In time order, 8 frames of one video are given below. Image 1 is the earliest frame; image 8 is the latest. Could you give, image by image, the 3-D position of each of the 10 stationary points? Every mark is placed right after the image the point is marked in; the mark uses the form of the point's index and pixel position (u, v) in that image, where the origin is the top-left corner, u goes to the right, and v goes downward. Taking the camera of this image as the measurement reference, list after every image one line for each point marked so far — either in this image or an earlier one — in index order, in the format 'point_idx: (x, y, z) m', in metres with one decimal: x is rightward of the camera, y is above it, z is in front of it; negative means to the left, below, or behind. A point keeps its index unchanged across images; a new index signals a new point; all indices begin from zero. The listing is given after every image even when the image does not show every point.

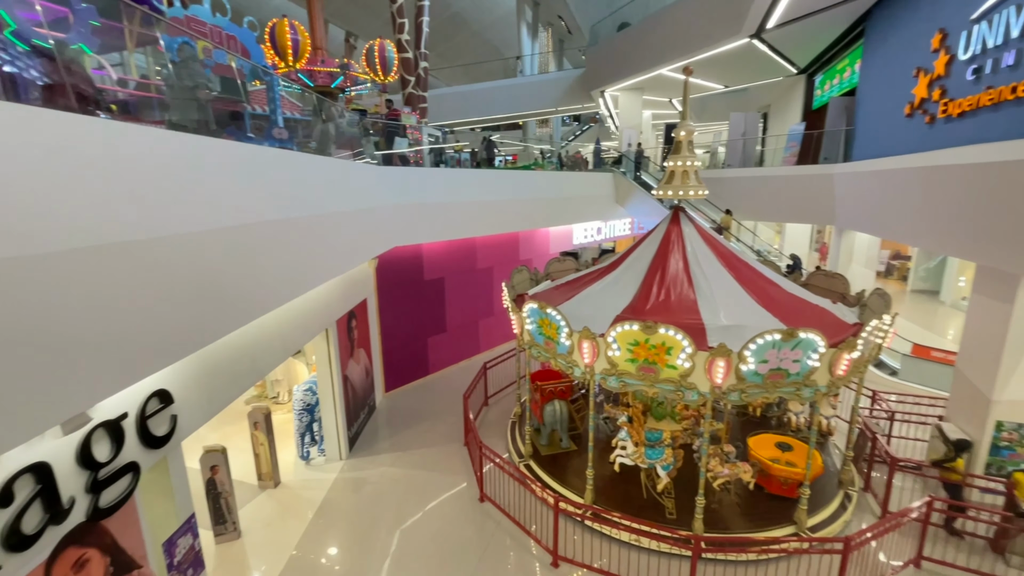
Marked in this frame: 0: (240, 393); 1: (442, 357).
0: (-2.6, -1.0, +4.4) m
1: (-1.6, -1.6, +10.4) m
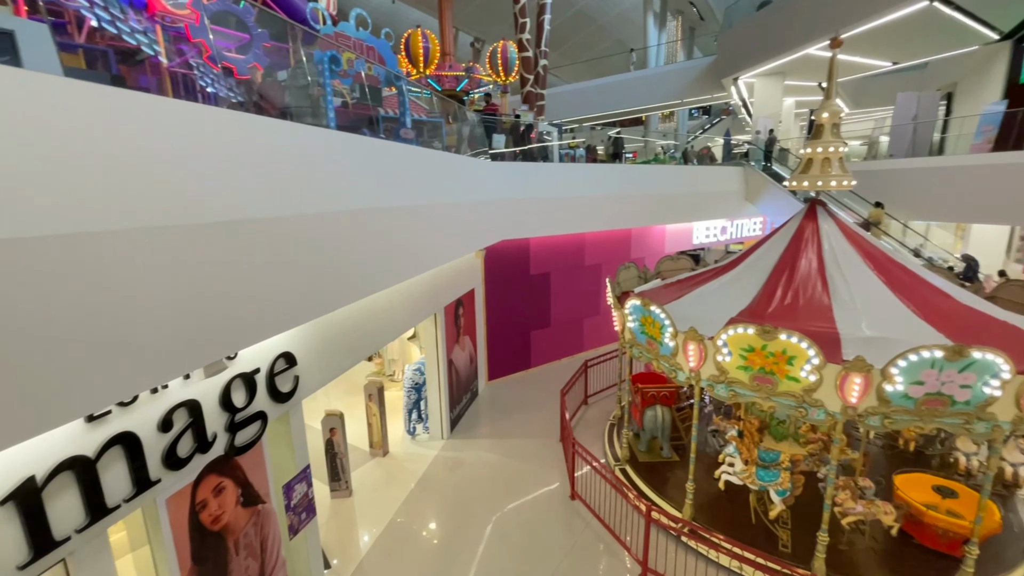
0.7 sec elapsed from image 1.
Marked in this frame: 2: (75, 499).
0: (-1.7, -0.8, +4.8) m
1: (+0.8, -1.4, +10.4) m
2: (-2.3, -1.1, +2.4) m
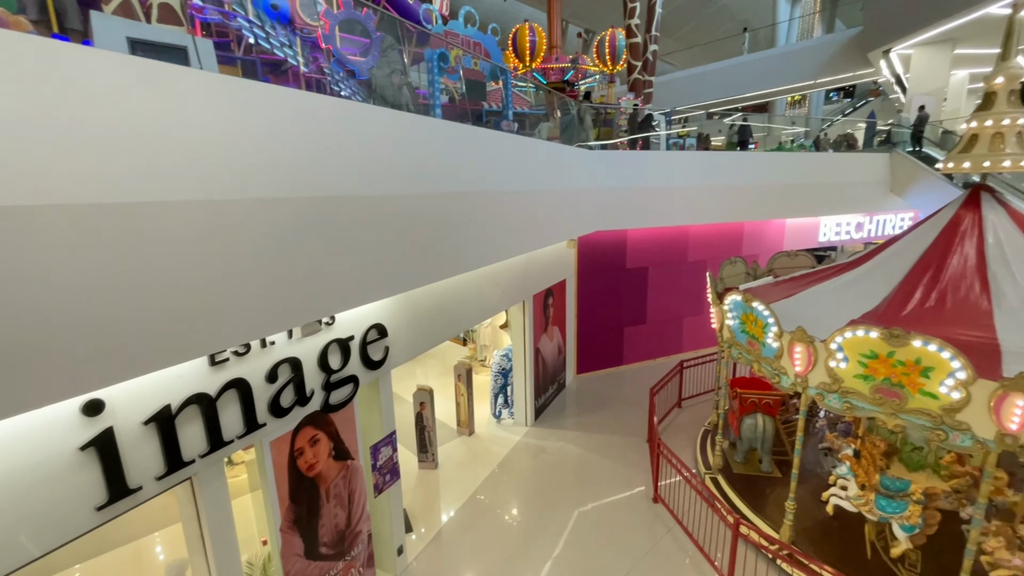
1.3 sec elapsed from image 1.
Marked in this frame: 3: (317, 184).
0: (-0.8, -0.6, +5.1) m
1: (+2.8, -1.3, +10.0) m
2: (-1.9, -0.9, +2.8) m
3: (-1.2, +0.6, +2.8) m
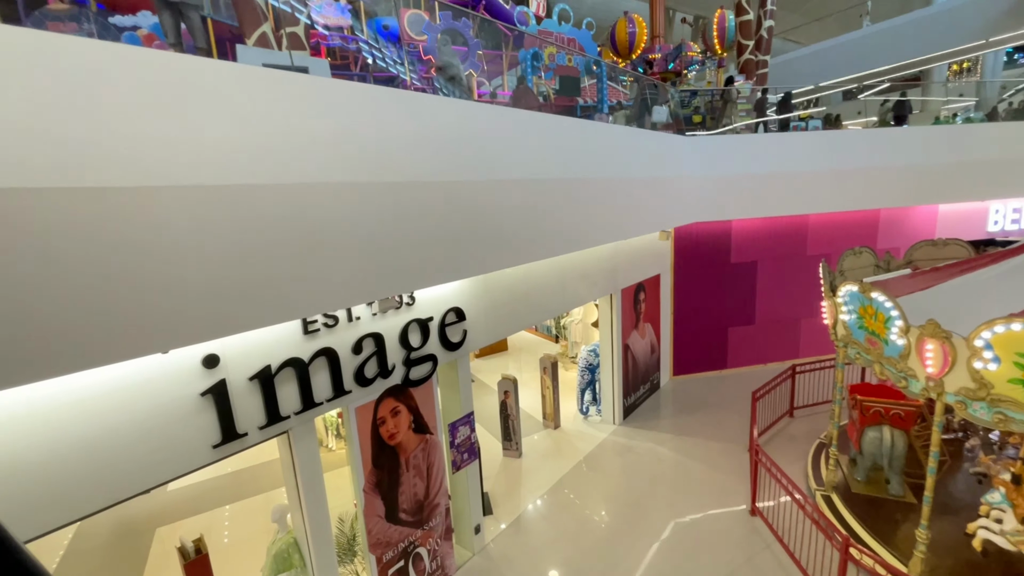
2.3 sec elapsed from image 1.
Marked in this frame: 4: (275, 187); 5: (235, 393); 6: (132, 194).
0: (+0.1, -0.5, +5.2) m
1: (+4.7, -1.3, +9.2) m
2: (-1.5, -0.7, +3.2) m
3: (-0.8, +0.8, +3.0) m
4: (-1.3, +0.5, +2.4) m
5: (-1.8, -0.7, +2.9) m
6: (-1.6, +0.4, +2.0) m
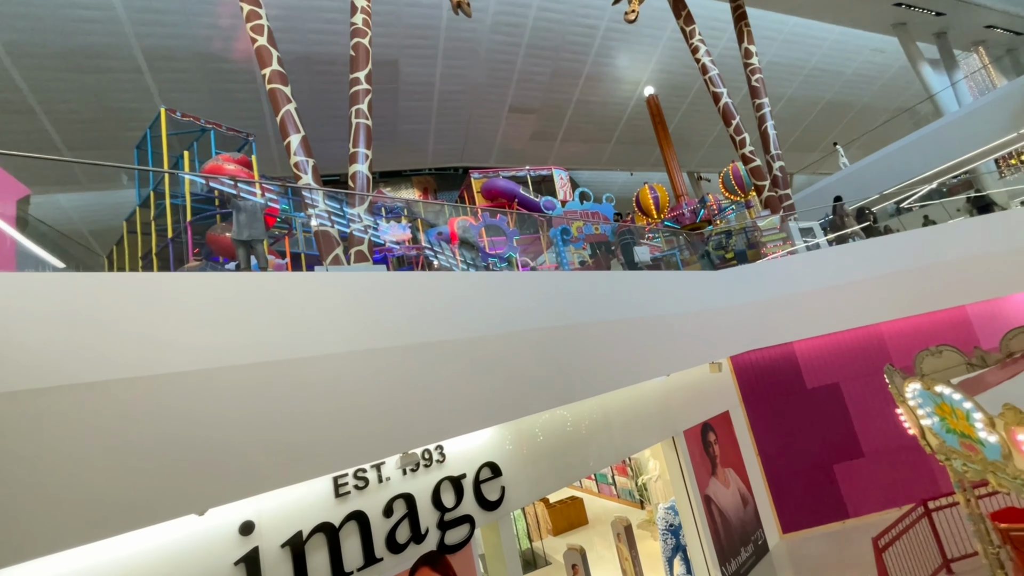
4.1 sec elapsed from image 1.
0: (+0.6, -2.1, +4.9) m
1: (+5.9, -3.4, +7.6) m
2: (-1.4, -1.9, +3.3) m
3: (-0.8, -0.4, +3.5) m
4: (-1.4, -0.5, +3.0) m
5: (-1.6, -1.8, +3.1) m
6: (-1.8, -0.5, +2.5) m
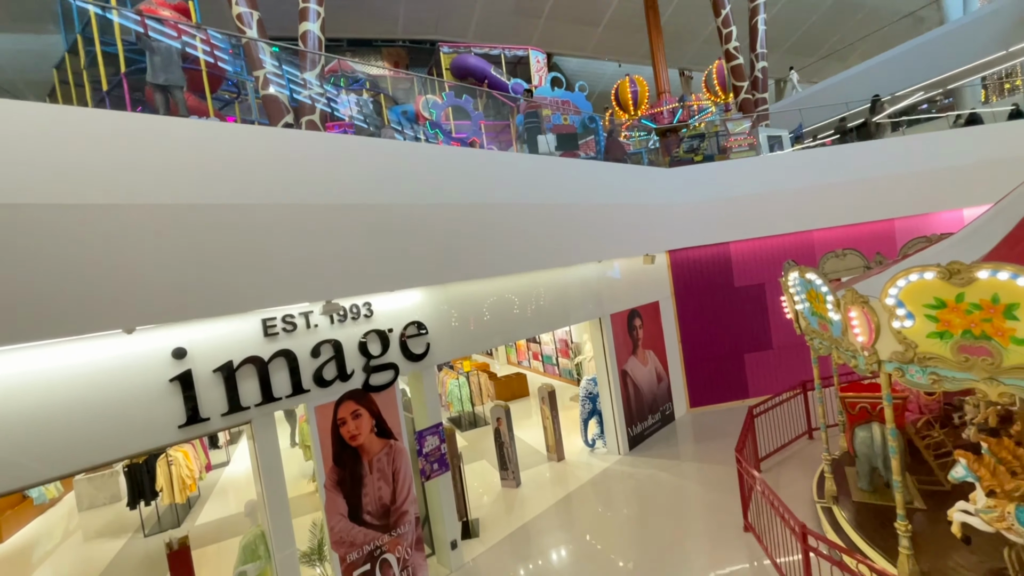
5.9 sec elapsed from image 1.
0: (-0.3, -0.7, +5.5) m
1: (+4.9, -1.7, +8.7) m
2: (-2.1, -0.8, +3.8) m
3: (-1.5, +0.8, +3.7) m
4: (-2.0, +0.6, +3.1) m
5: (-2.4, -0.7, +3.5) m
6: (-2.4, +0.5, +2.7) m
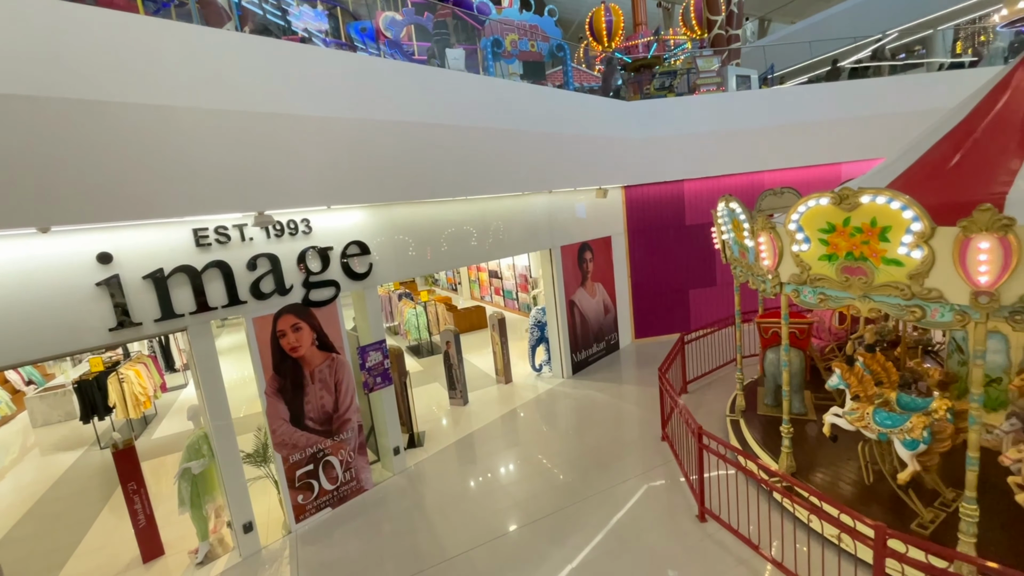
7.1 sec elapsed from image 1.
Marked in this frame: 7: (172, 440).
0: (-1.0, +0.2, +5.6) m
1: (+4.0, -0.5, +9.2) m
2: (-2.7, 0.0, +3.8) m
3: (-2.0, +1.5, +3.6) m
4: (-2.5, +1.2, +3.0) m
5: (-3.0, 0.0, +3.5) m
6: (-2.9, +1.1, +2.6) m
7: (-4.2, -1.9, +5.7) m
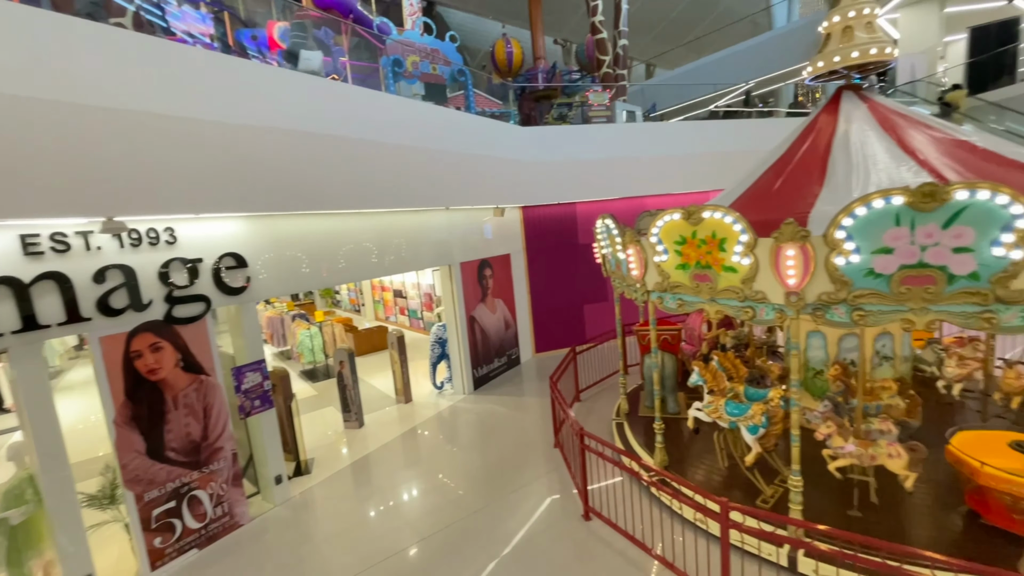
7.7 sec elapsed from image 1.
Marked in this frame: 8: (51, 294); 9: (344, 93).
0: (-2.2, +0.1, +5.4) m
1: (+2.0, -0.8, +9.8) m
2: (-3.6, -0.2, +3.3) m
3: (-2.9, +1.4, +3.3) m
4: (-3.3, +1.2, +2.6) m
5: (-3.8, -0.1, +3.0) m
6: (-3.6, +1.1, +2.1) m
7: (-5.4, -2.1, +4.7) m
8: (-3.5, 0.0, +3.5) m
9: (-1.9, +2.1, +4.9) m
